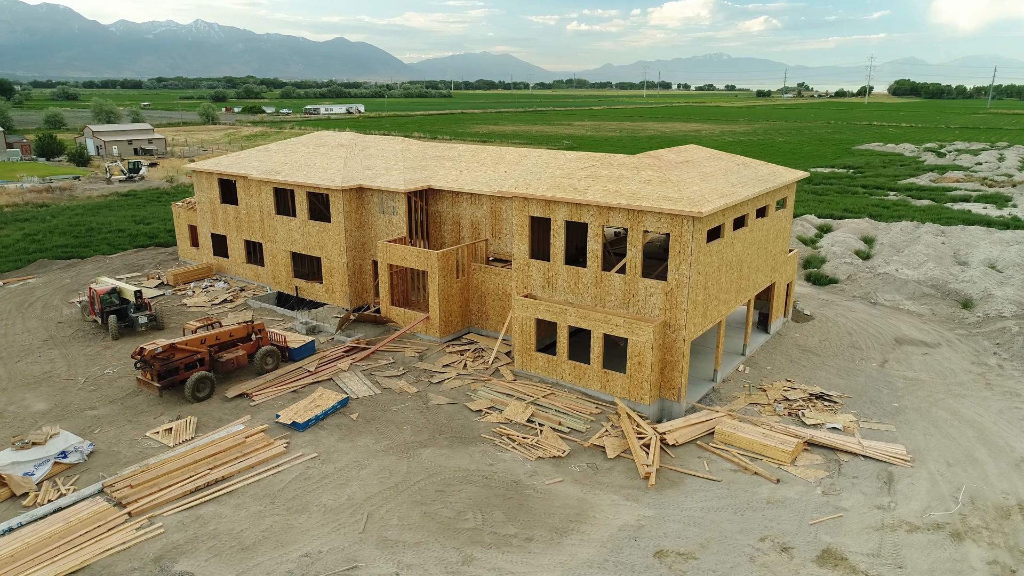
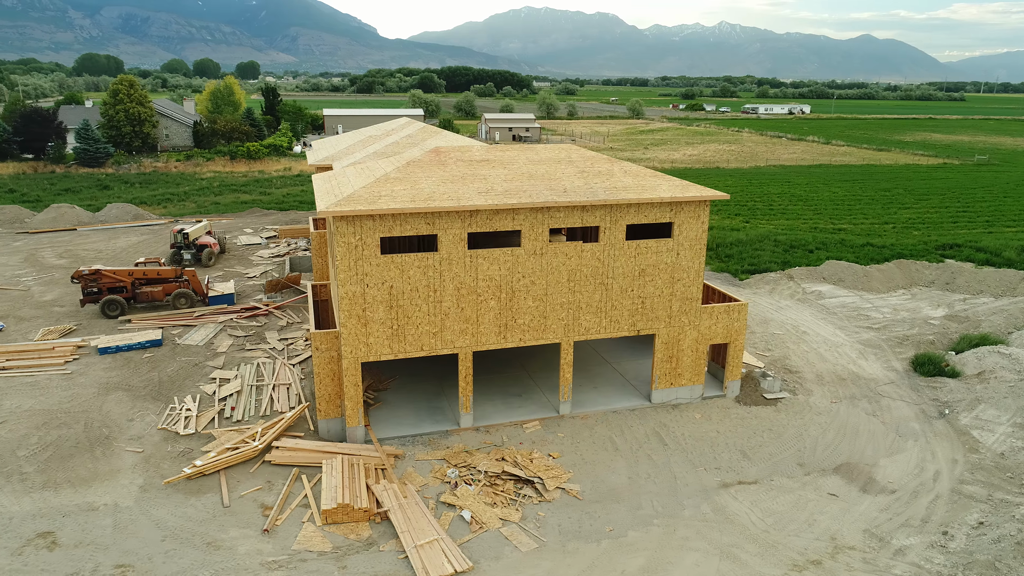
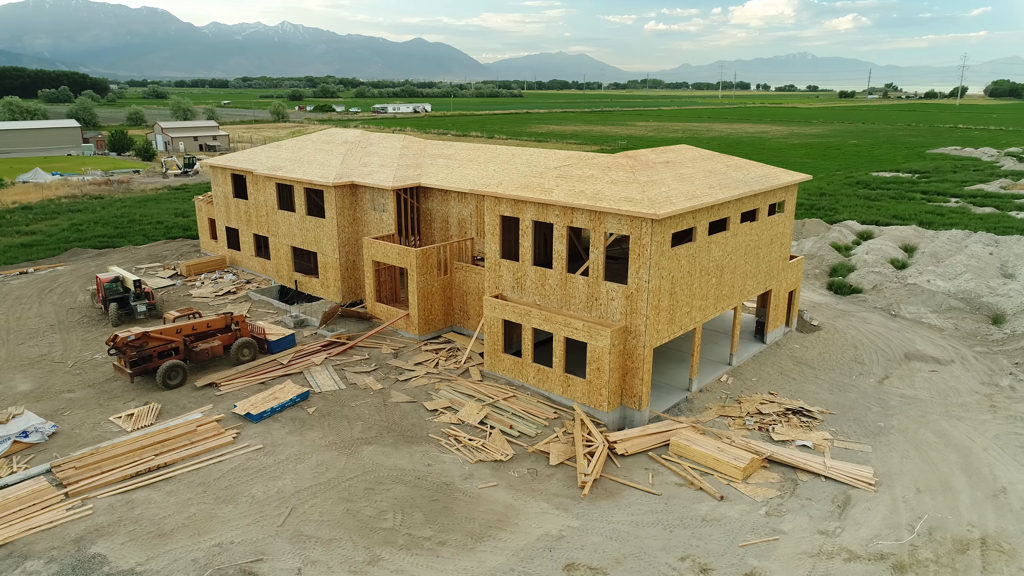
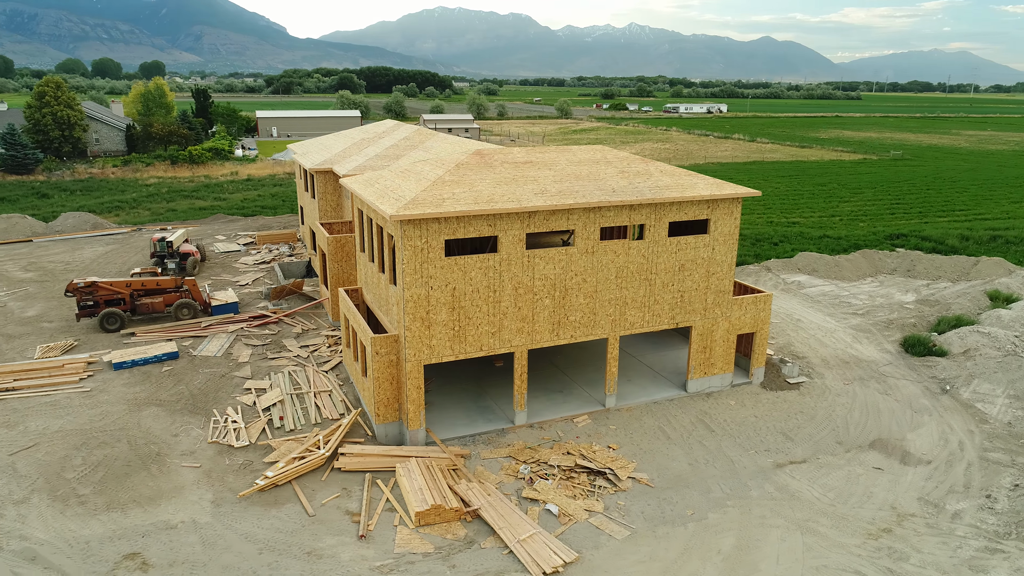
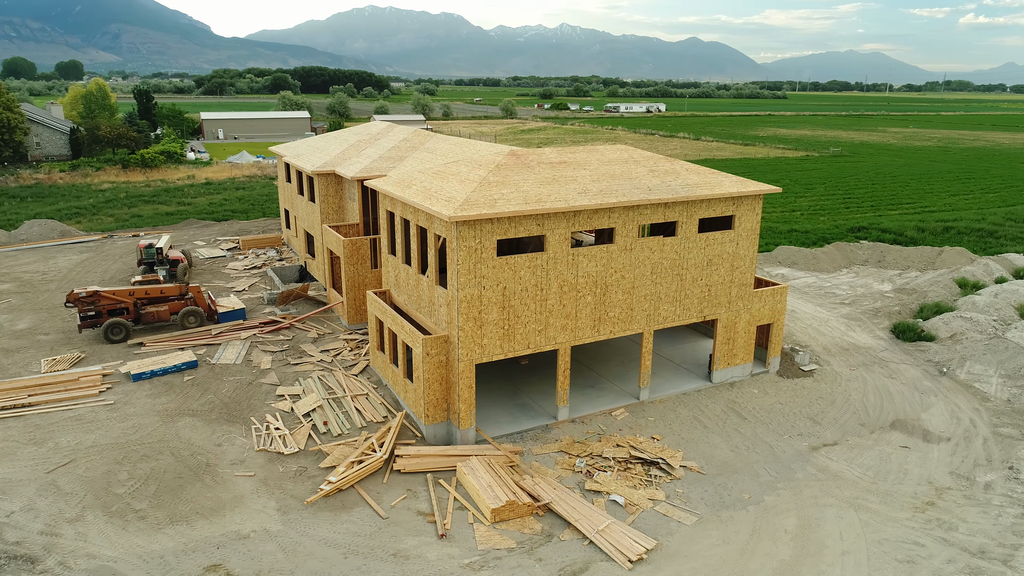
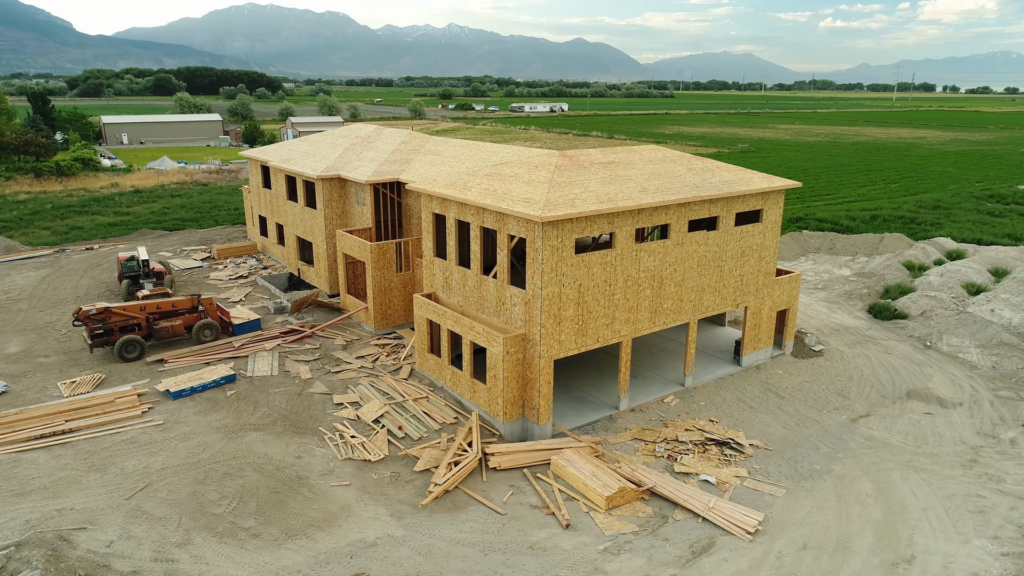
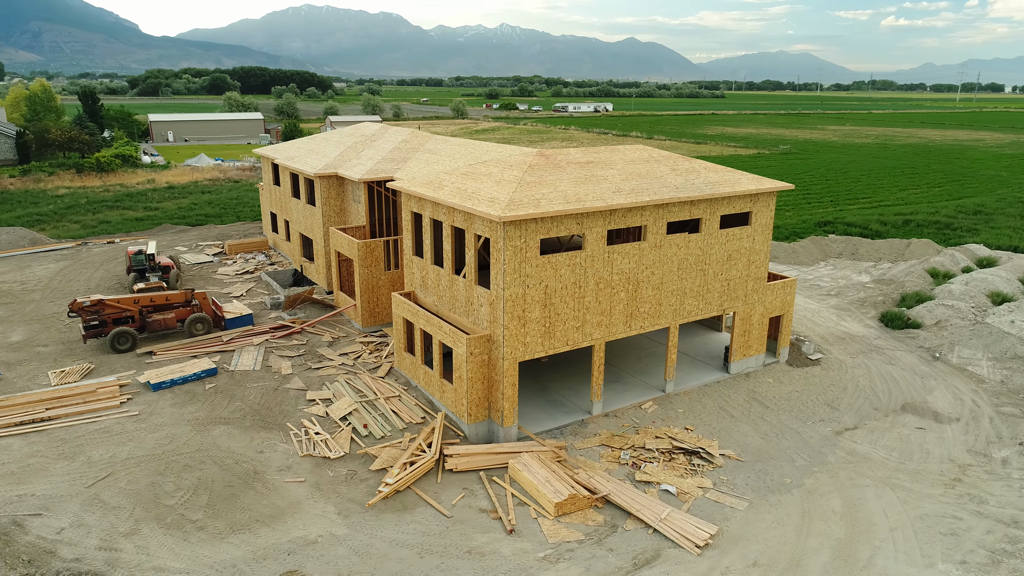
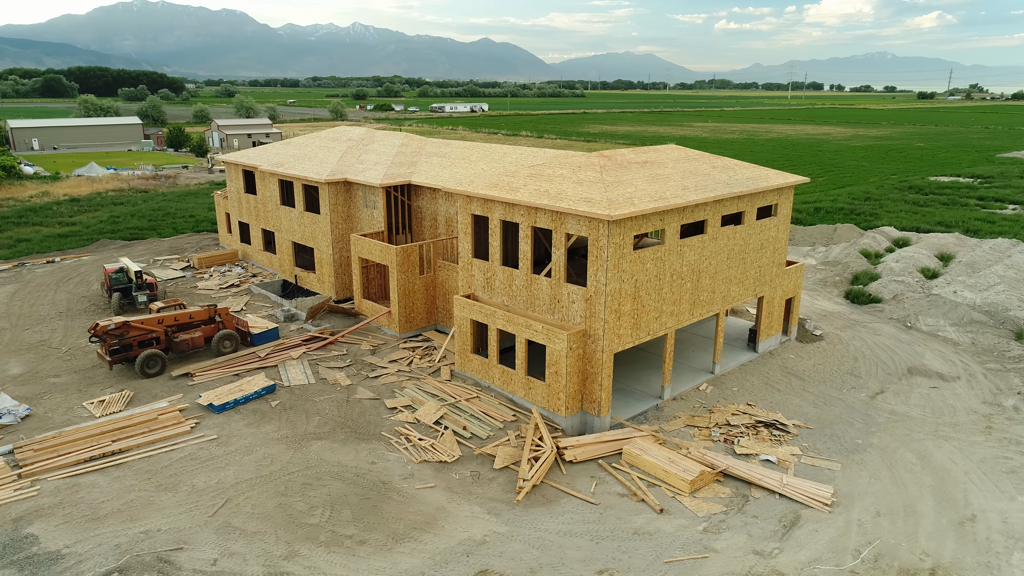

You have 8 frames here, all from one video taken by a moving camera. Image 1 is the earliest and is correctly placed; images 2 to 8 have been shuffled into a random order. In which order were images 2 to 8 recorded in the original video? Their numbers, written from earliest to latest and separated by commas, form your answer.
3, 8, 6, 7, 5, 4, 2
